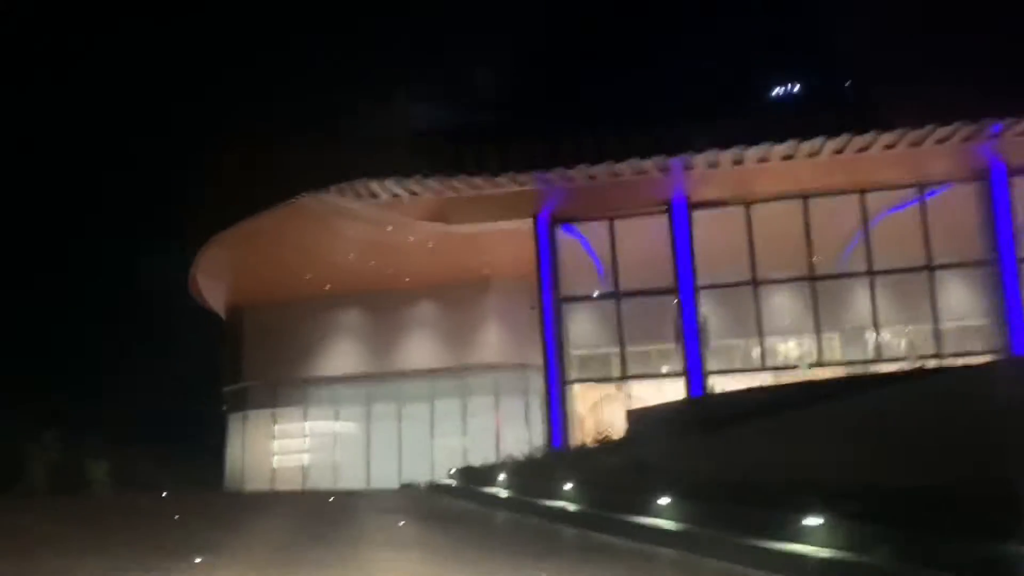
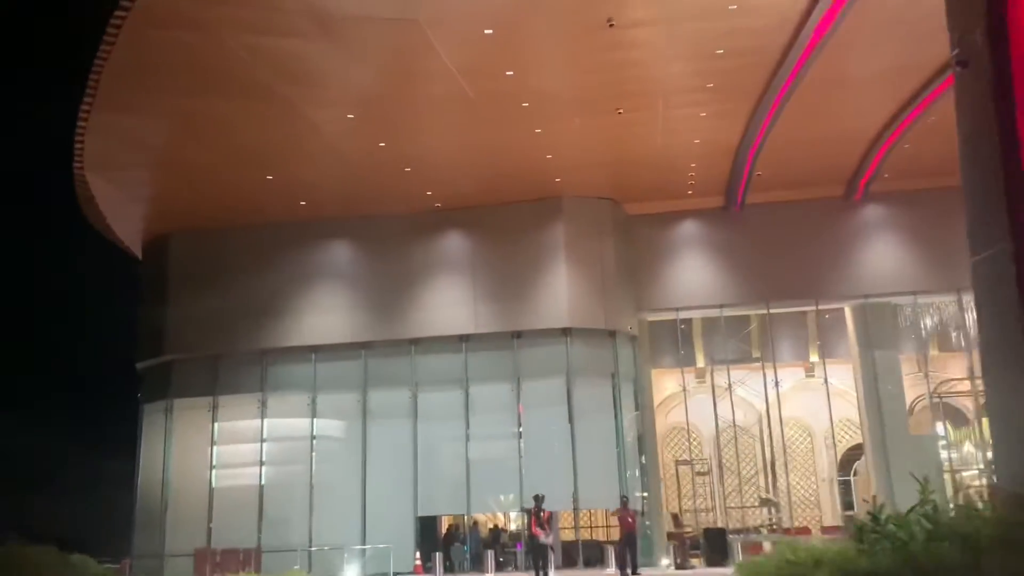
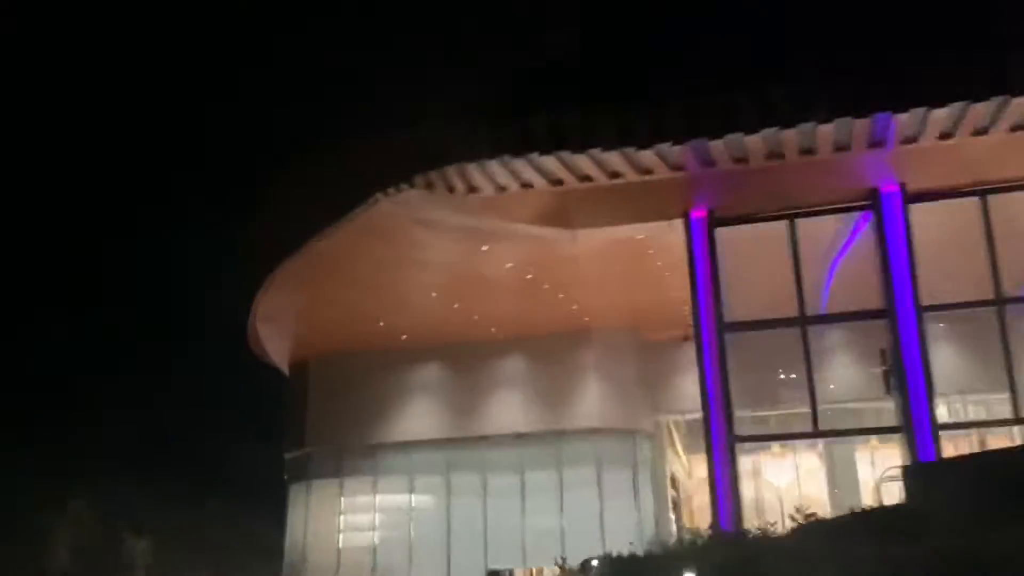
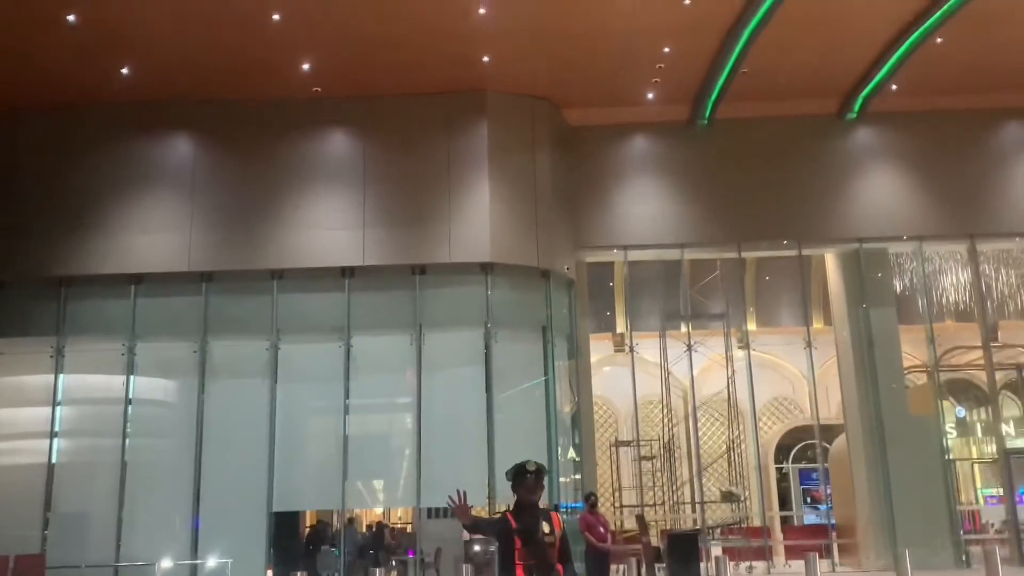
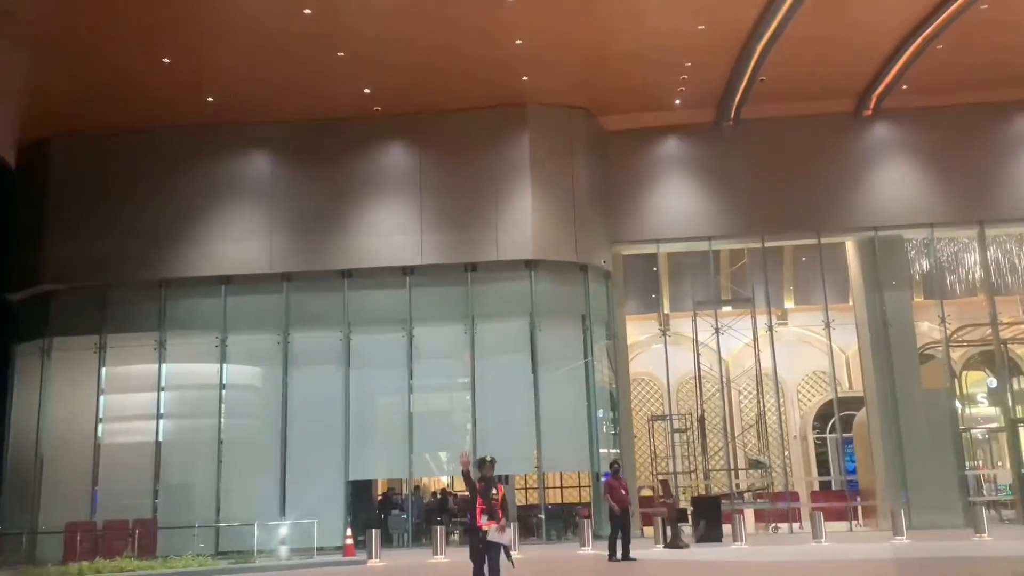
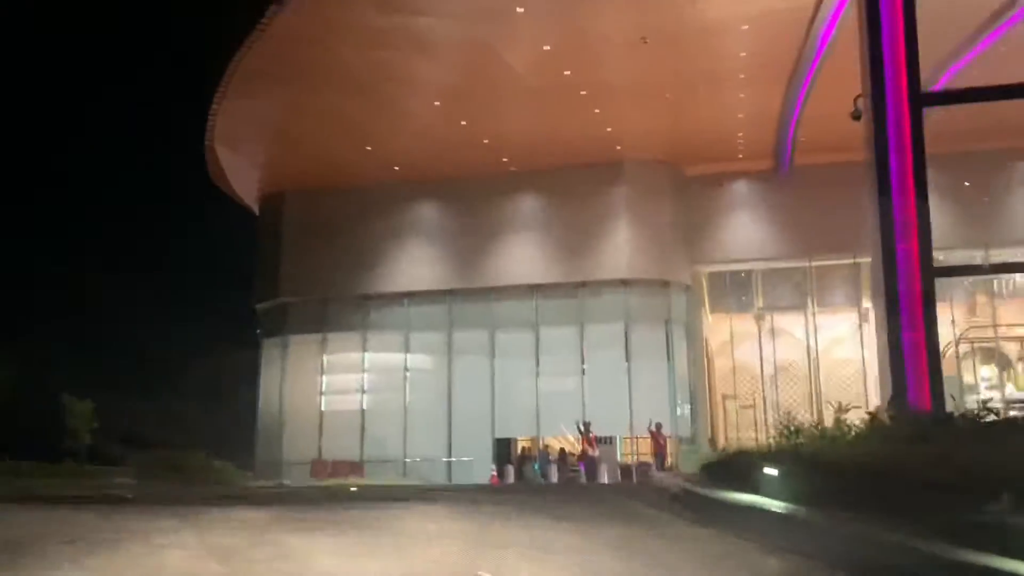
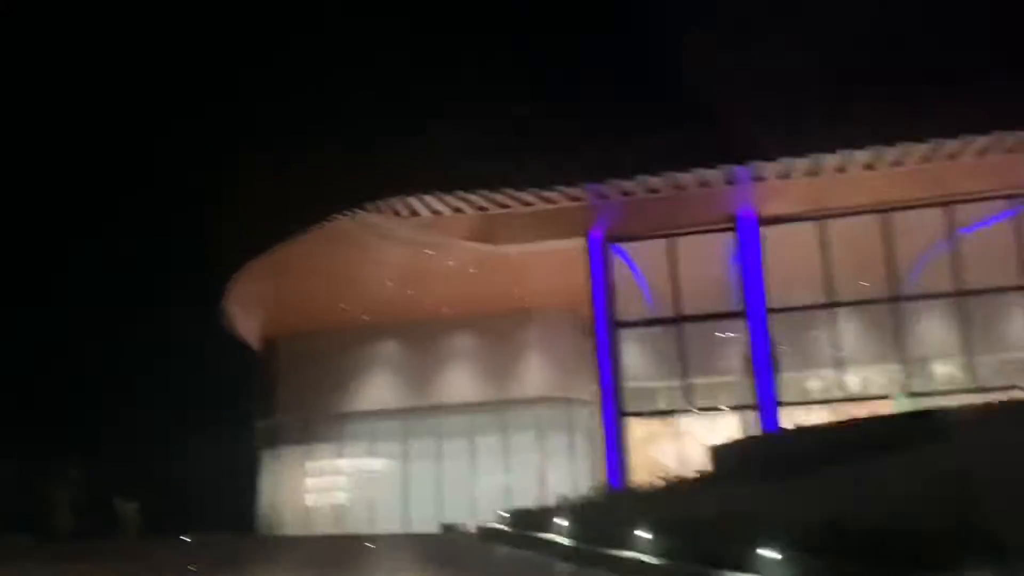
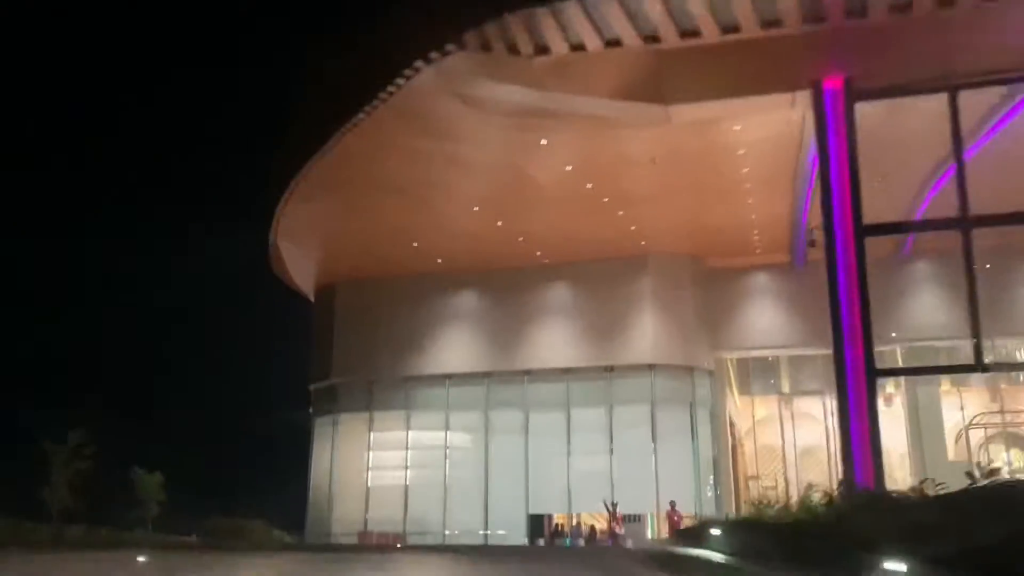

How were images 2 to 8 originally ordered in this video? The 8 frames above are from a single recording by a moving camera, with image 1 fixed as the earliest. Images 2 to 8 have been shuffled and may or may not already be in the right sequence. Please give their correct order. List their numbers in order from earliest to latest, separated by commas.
7, 3, 8, 6, 2, 5, 4
